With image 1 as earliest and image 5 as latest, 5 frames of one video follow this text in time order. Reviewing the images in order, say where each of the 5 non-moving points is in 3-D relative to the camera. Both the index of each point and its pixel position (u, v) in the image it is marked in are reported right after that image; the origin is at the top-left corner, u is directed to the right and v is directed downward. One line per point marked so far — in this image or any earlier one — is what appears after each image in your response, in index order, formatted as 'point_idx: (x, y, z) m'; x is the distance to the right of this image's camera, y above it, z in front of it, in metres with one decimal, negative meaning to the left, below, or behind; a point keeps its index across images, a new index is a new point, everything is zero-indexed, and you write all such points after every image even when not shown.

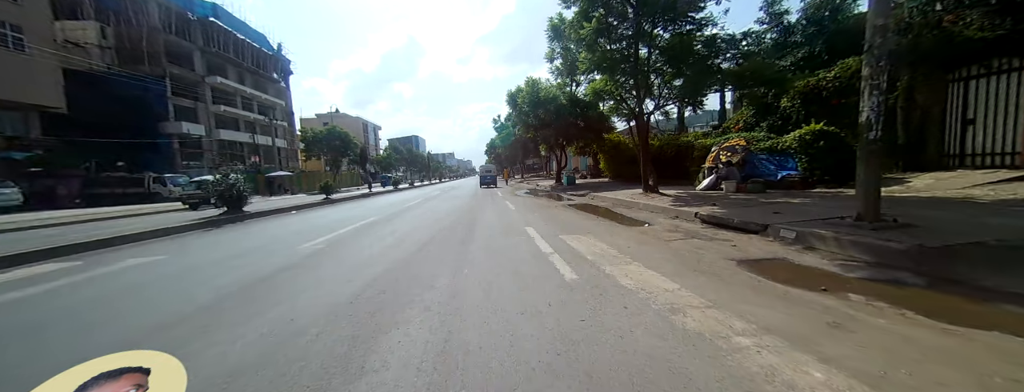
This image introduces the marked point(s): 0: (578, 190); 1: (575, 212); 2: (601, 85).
0: (+4.5, +0.4, +19.6) m
1: (+2.2, -0.6, +10.8) m
2: (+4.1, +5.1, +13.2) m
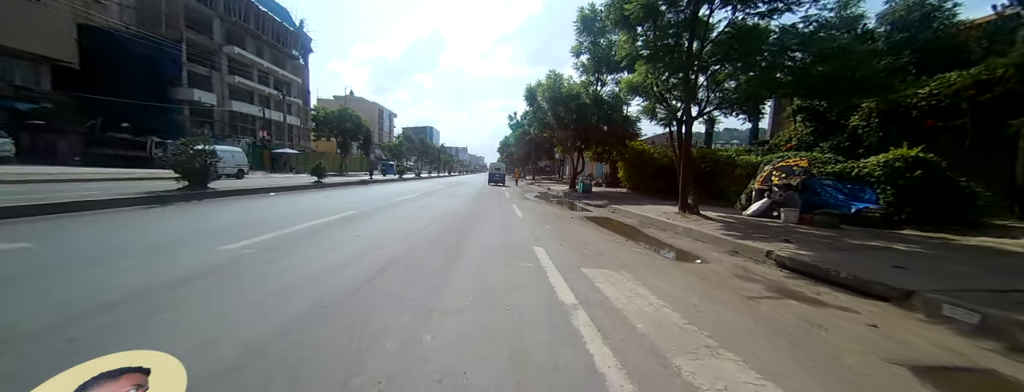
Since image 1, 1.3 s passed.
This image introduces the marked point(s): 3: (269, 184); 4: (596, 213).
0: (+5.0, -0.2, +17.7) m
1: (+2.4, -0.9, +8.9) m
2: (+4.9, +4.5, +11.3) m
3: (-16.1, +0.8, +19.6) m
4: (+3.3, -0.6, +11.6) m
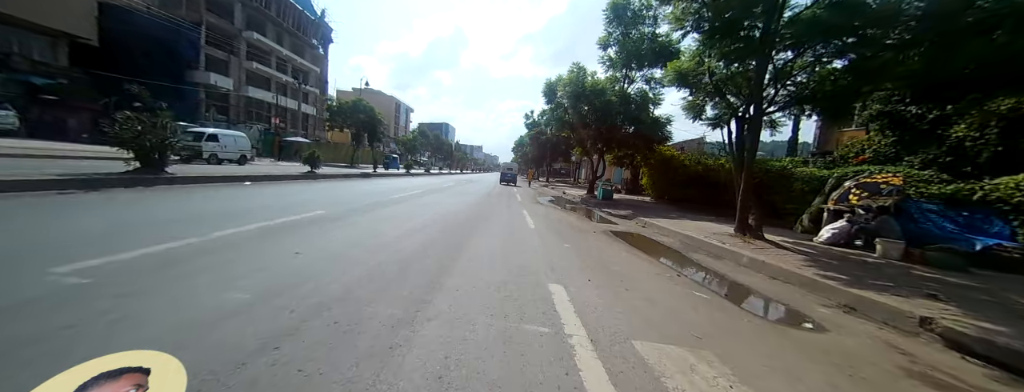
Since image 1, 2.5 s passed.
0: (+5.6, -0.6, +15.8) m
1: (+2.6, -1.2, +7.1) m
2: (+5.5, +4.1, +9.3) m
3: (-15.3, +1.5, +18.5) m
4: (+3.6, -1.0, +9.7) m
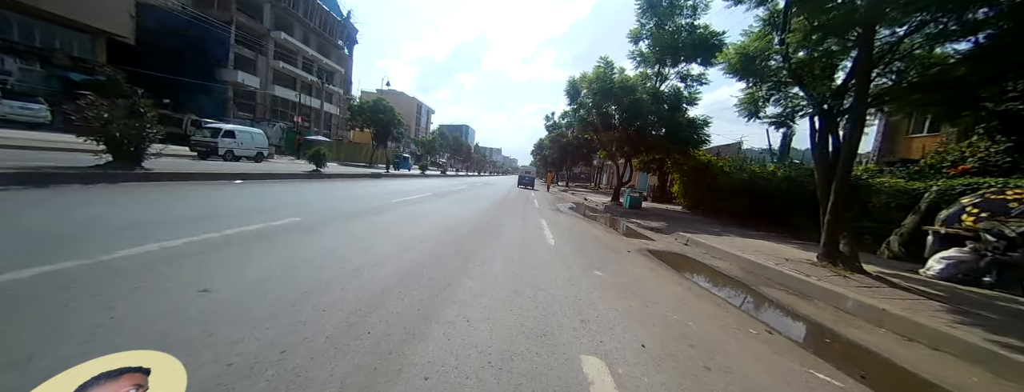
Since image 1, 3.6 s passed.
0: (+6.5, -1.0, +14.1) m
1: (+2.9, -1.5, +5.6) m
2: (+6.1, +3.7, +7.7) m
3: (-14.2, +1.6, +18.1) m
4: (+4.1, -1.3, +8.2) m
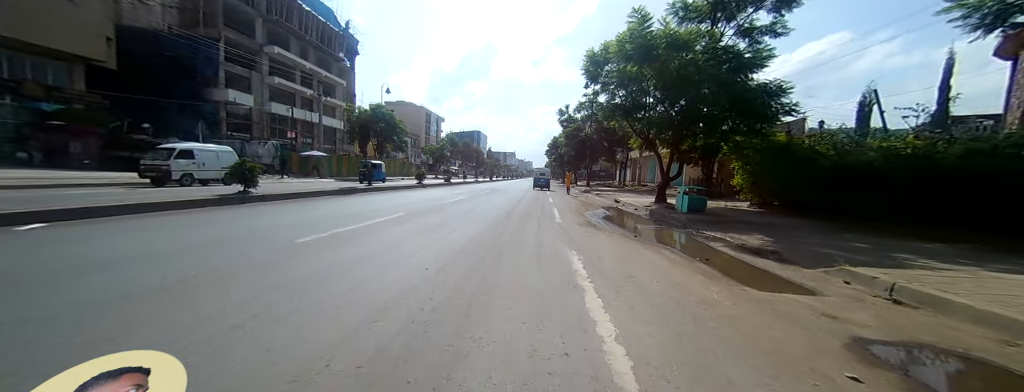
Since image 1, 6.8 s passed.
0: (+6.9, -1.0, +9.7) m
1: (+2.9, -1.6, +1.4) m
2: (+5.8, +3.8, +3.4) m
3: (-13.7, +0.2, +14.9) m
4: (+4.2, -1.3, +3.9) m
